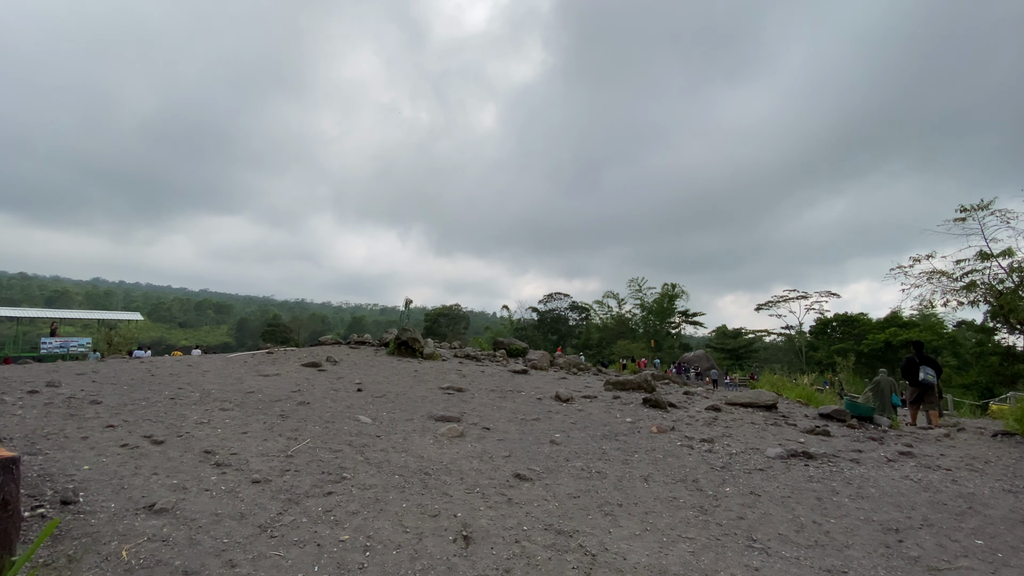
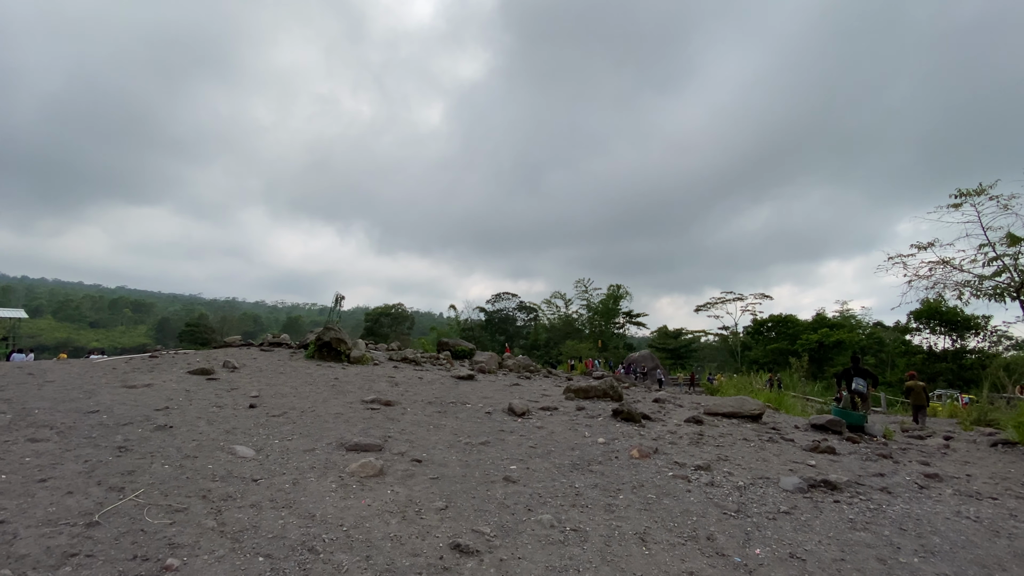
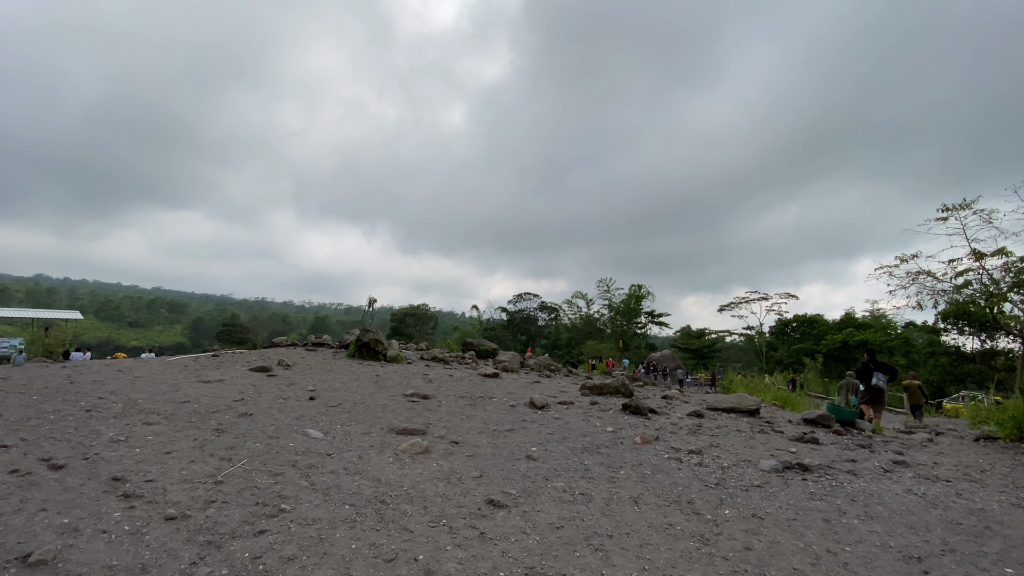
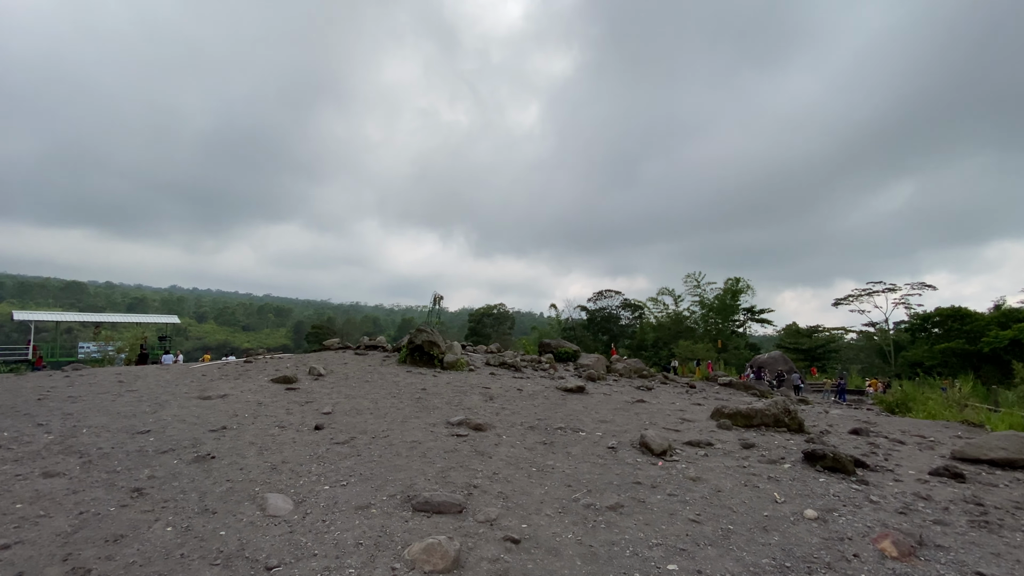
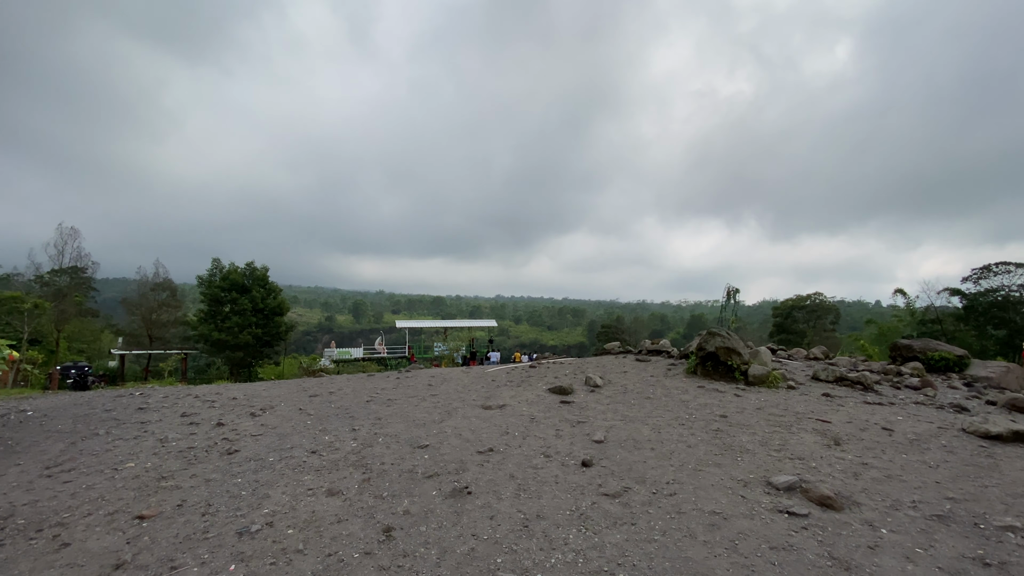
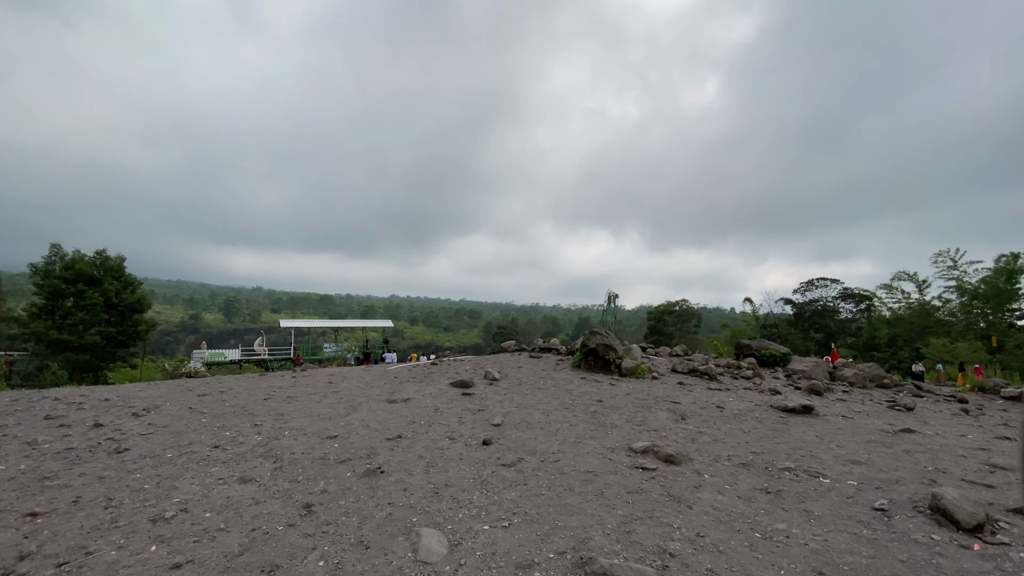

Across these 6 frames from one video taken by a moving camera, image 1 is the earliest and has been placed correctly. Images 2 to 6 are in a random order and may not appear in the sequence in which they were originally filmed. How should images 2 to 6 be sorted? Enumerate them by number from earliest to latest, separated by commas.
3, 2, 4, 6, 5
